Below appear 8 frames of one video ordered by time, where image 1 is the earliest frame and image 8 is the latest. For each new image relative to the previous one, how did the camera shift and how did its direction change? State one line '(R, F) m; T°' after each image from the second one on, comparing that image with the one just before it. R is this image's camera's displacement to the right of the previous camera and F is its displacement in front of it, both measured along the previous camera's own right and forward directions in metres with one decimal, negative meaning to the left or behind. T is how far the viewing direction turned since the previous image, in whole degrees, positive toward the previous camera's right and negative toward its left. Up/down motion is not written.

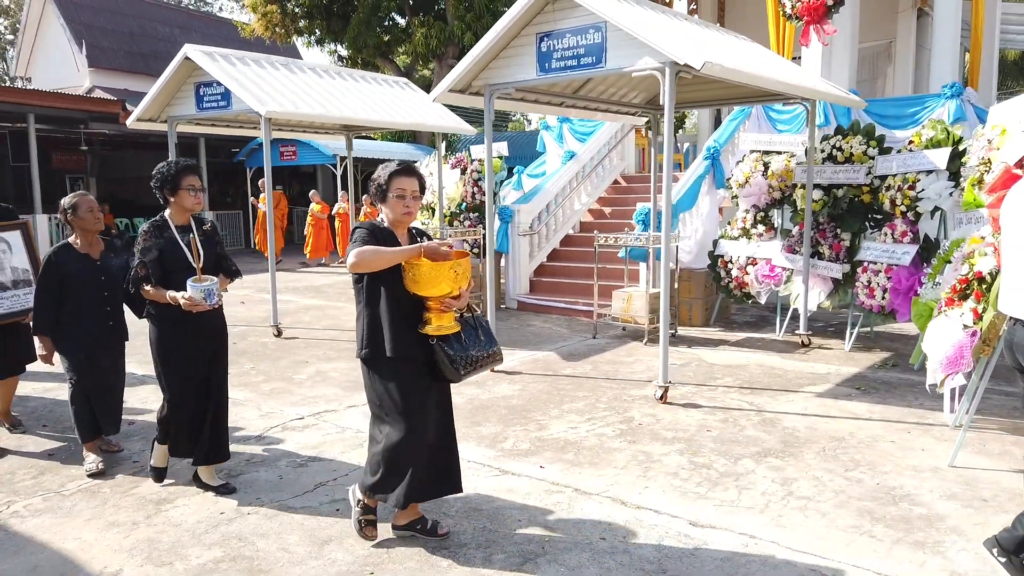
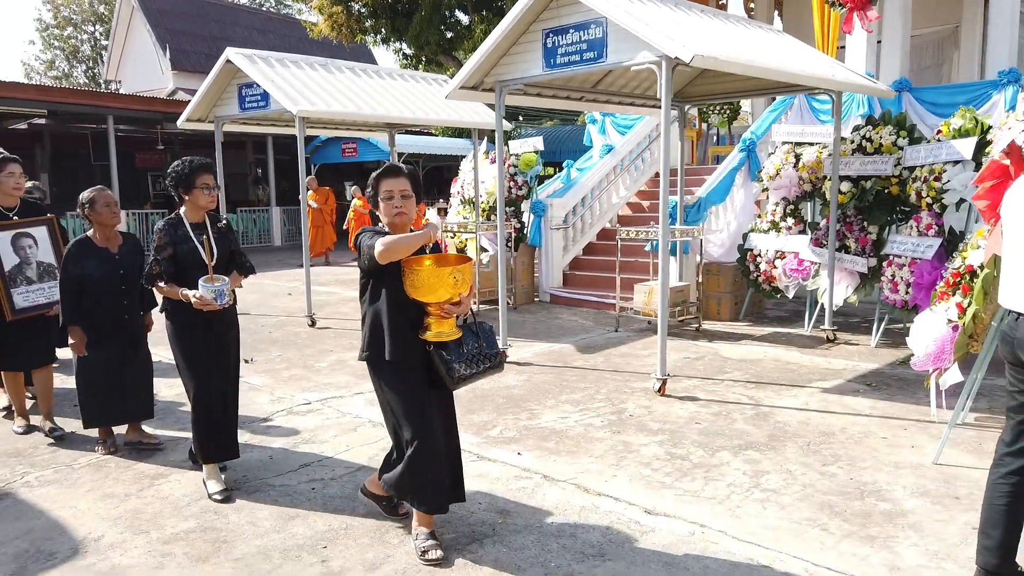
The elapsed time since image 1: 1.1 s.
(+0.5, -0.1) m; -5°
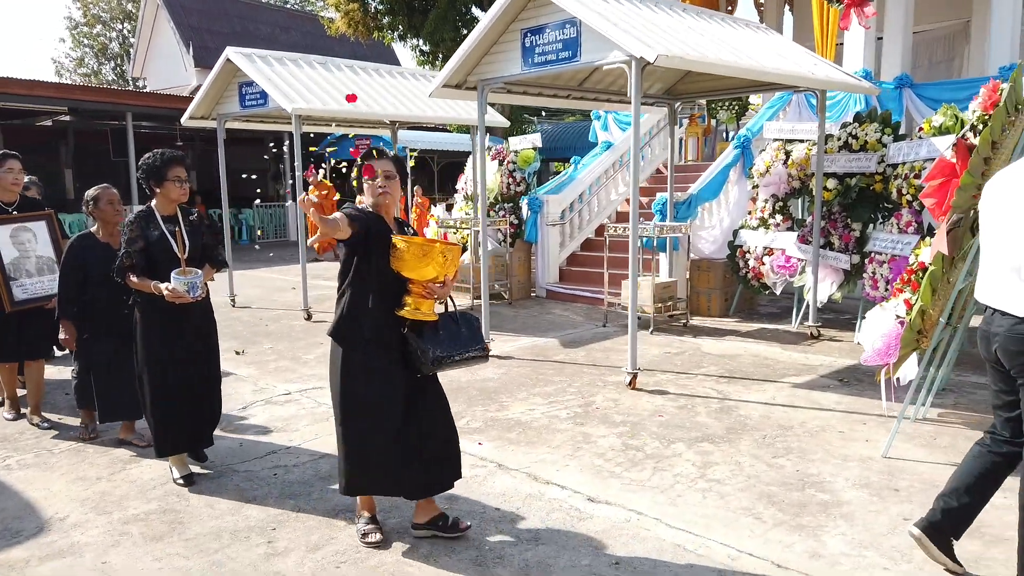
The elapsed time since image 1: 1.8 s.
(+0.3, -0.1) m; -2°
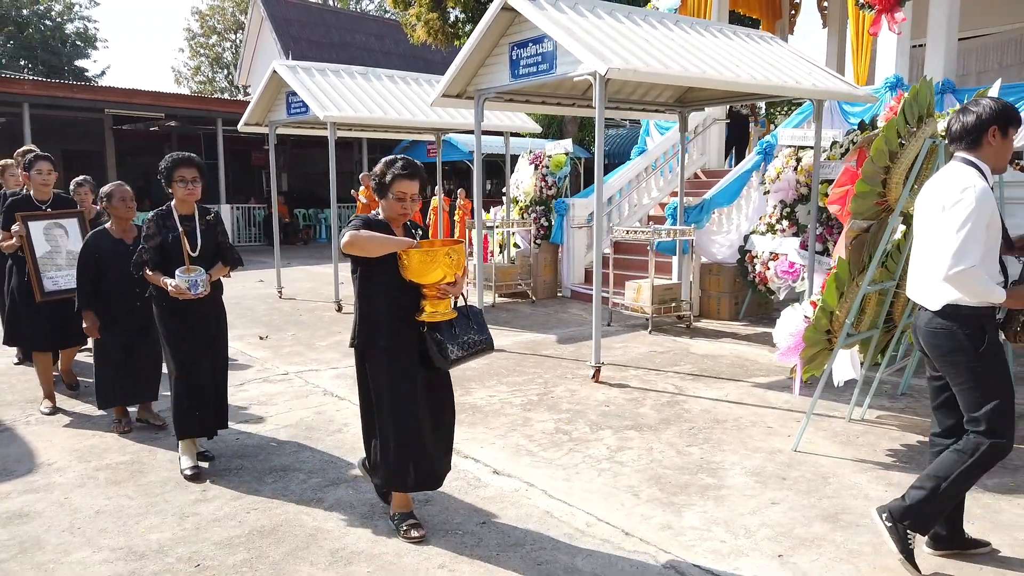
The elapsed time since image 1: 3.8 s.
(+0.9, -0.3) m; -7°
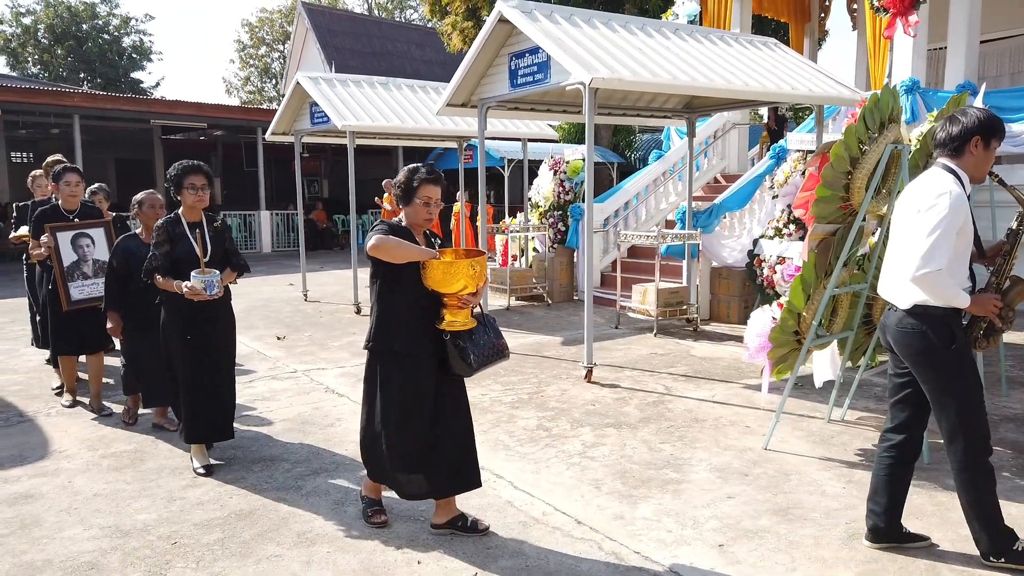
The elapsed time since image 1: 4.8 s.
(+0.4, -0.2) m; -3°
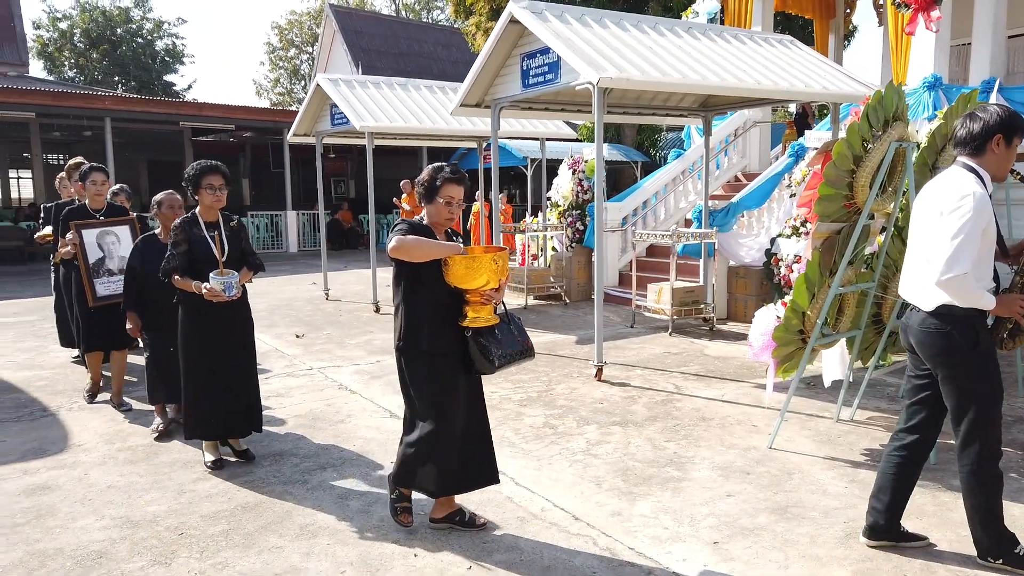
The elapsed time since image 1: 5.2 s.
(+0.1, 0.0) m; -2°
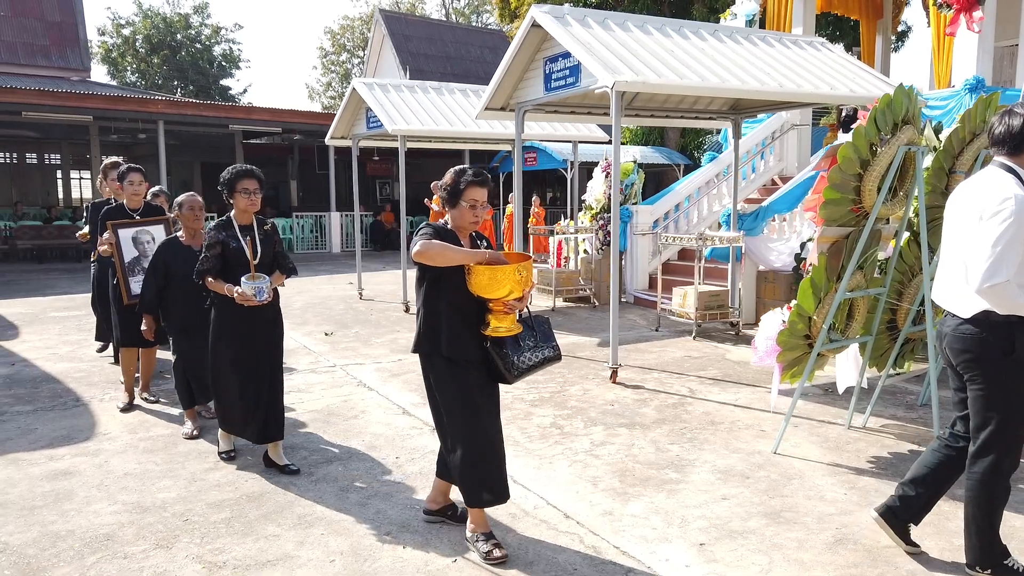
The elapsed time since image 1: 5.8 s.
(+0.2, -0.1) m; -3°
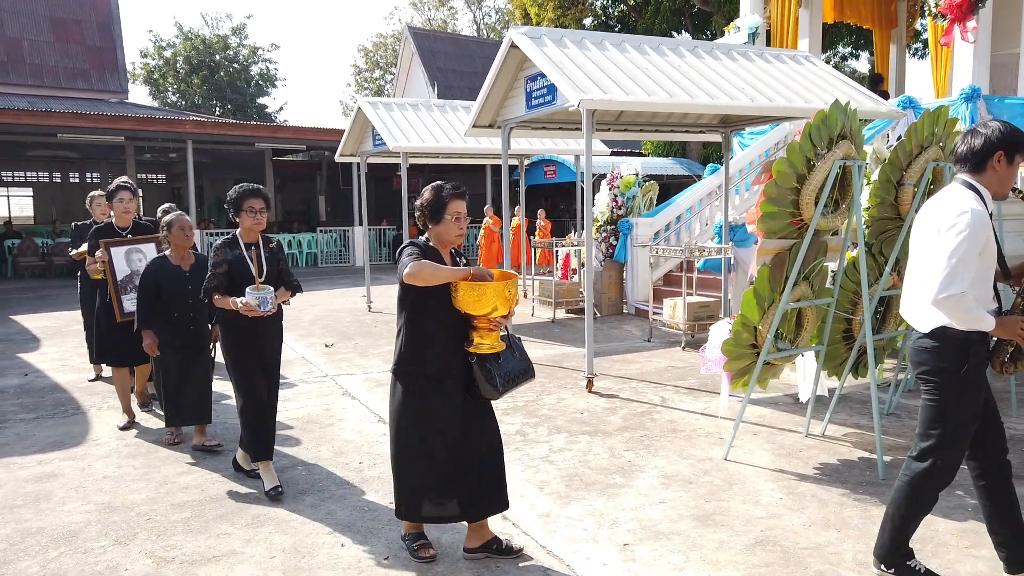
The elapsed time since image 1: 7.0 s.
(+0.4, -0.2) m; -2°
